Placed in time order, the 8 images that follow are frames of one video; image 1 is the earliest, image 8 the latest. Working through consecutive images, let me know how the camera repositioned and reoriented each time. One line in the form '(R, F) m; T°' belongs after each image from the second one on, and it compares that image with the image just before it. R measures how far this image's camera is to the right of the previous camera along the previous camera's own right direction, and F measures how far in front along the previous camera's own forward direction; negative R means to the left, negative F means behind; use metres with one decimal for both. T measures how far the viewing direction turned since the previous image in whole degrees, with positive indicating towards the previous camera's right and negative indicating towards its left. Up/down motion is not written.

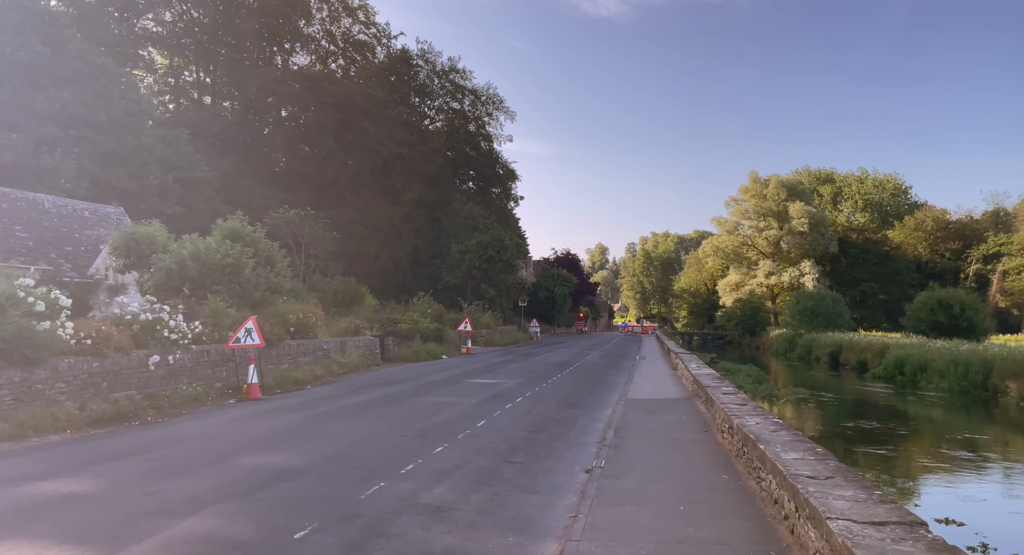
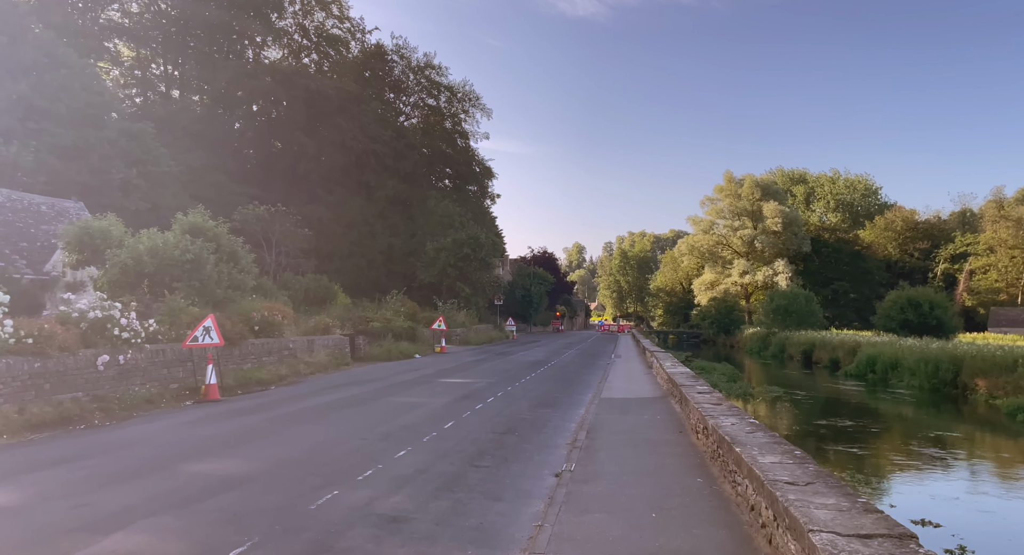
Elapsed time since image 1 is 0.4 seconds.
(+0.1, +0.4) m; +2°
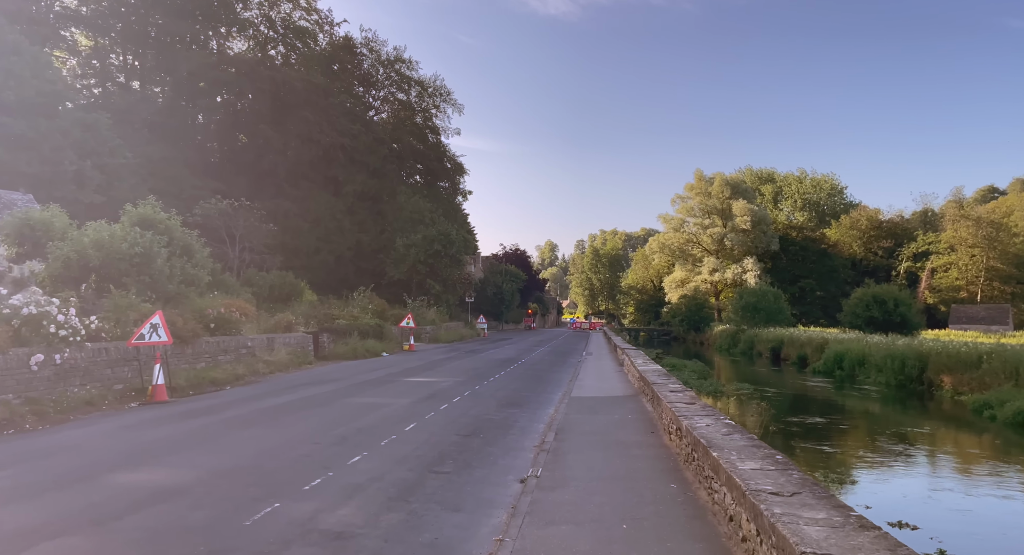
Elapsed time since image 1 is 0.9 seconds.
(+0.1, +0.4) m; +2°
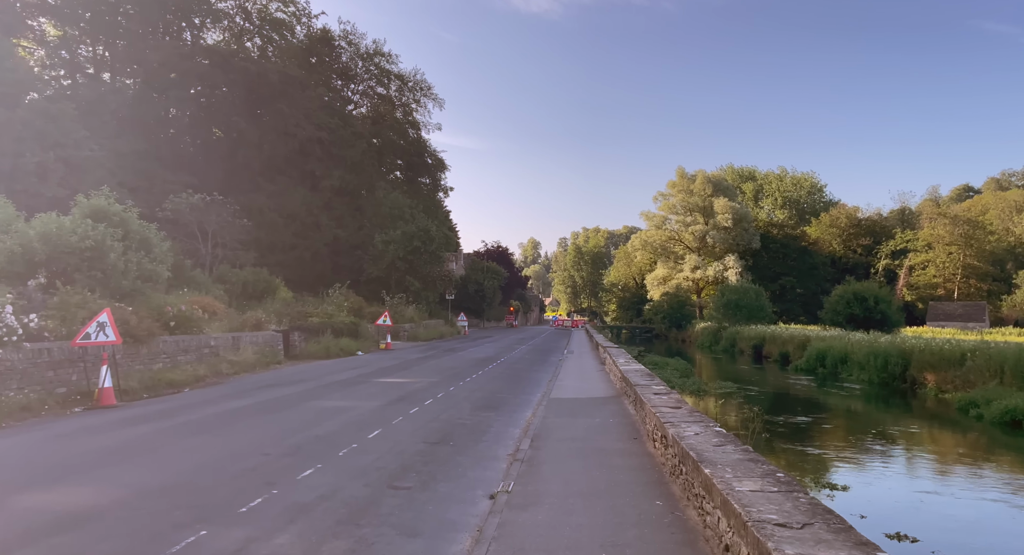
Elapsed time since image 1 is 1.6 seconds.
(+0.1, +0.6) m; +1°
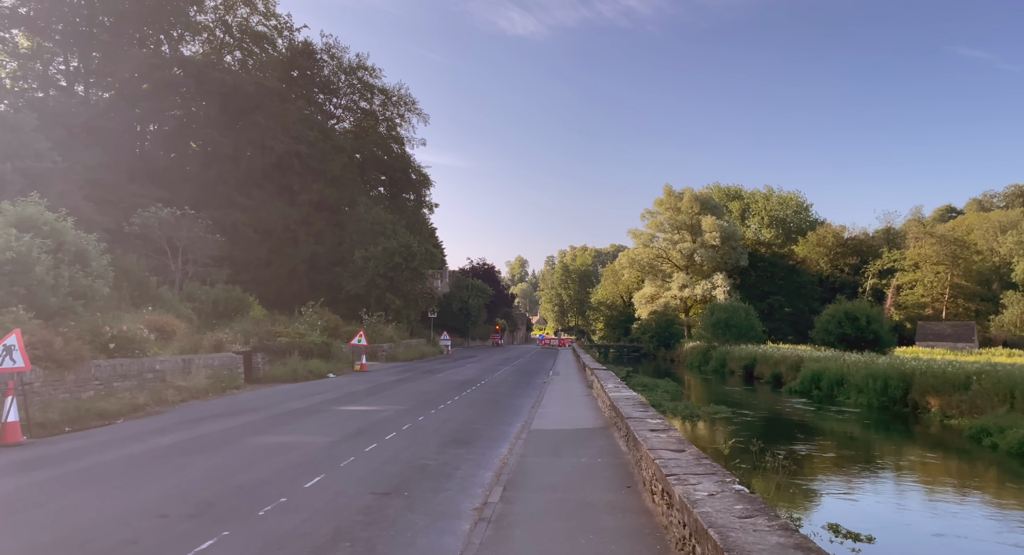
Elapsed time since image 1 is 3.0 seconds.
(+0.2, +1.3) m; +1°
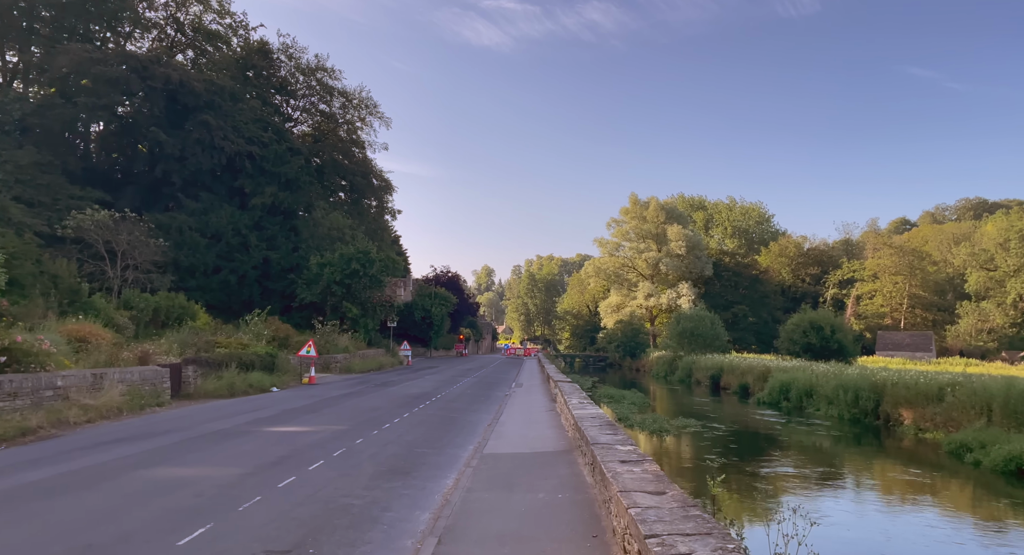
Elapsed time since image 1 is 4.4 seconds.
(+0.2, +1.3) m; +3°
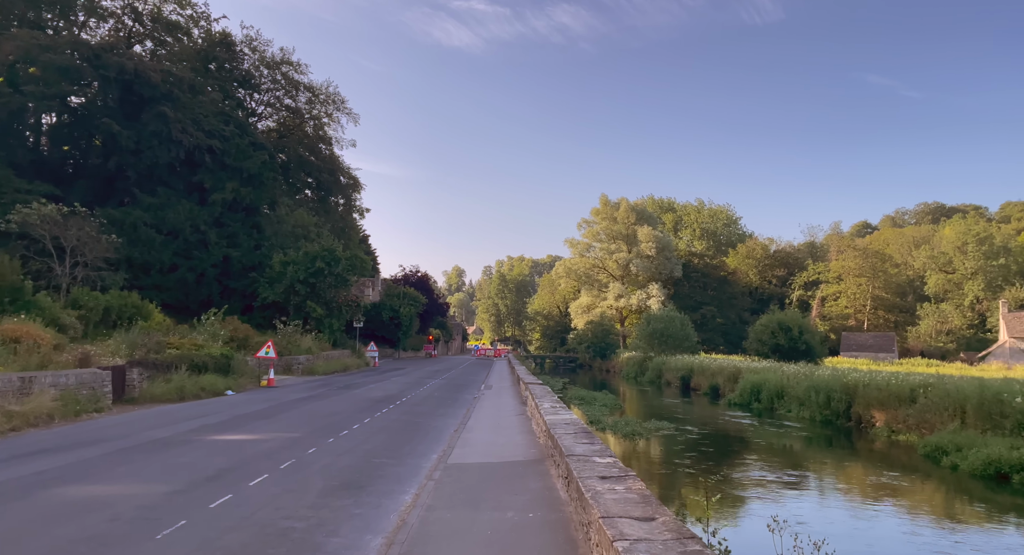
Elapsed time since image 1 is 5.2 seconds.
(0.0, +0.7) m; +3°
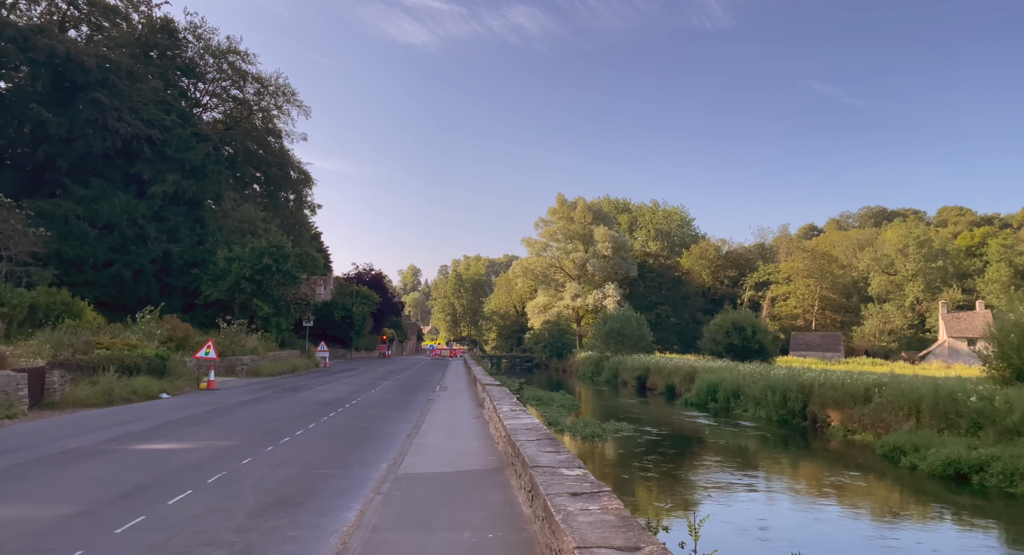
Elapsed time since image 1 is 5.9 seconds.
(0.0, +0.7) m; +4°
